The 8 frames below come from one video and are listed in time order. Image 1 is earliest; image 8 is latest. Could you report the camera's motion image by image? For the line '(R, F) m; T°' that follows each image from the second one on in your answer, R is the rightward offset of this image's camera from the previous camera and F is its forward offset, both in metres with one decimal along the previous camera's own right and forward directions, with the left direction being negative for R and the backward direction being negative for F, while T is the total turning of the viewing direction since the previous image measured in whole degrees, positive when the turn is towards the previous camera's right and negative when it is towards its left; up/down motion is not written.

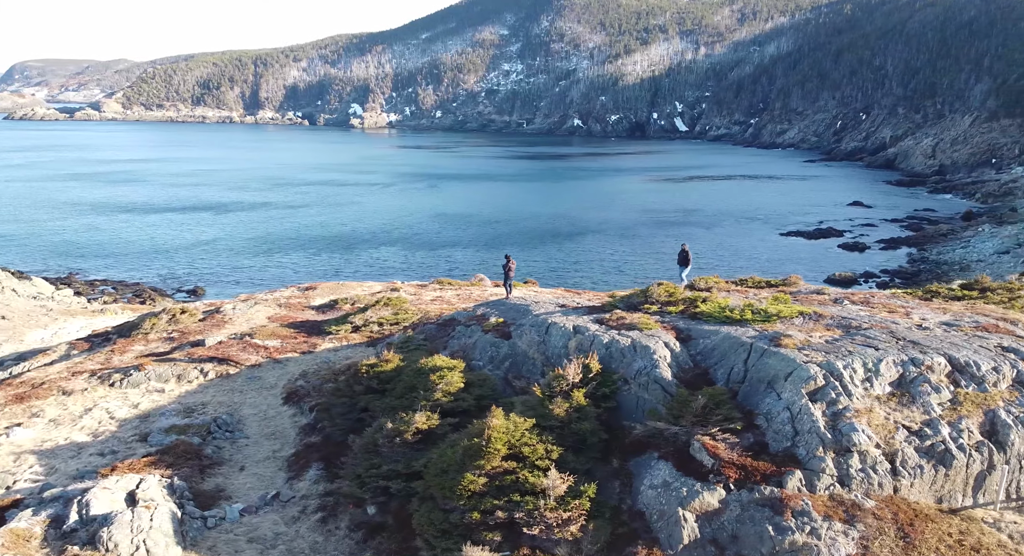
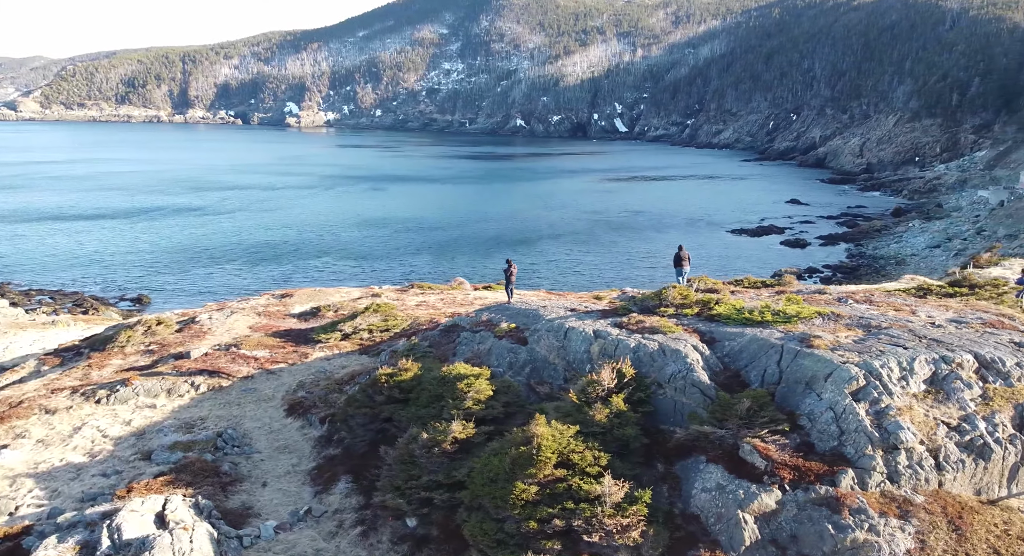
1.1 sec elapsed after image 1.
(-1.6, +0.1) m; +4°
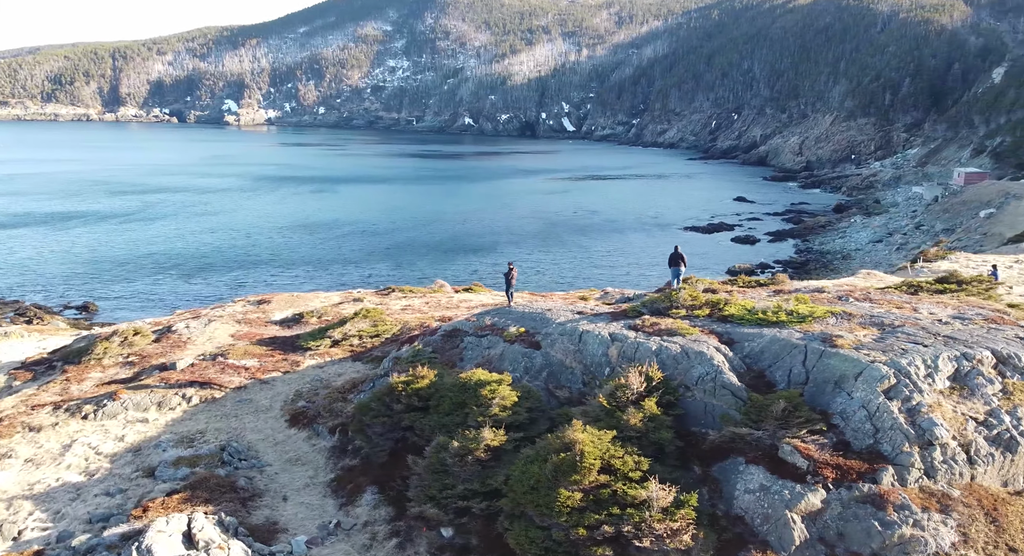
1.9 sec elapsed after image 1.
(-1.4, +0.1) m; +4°
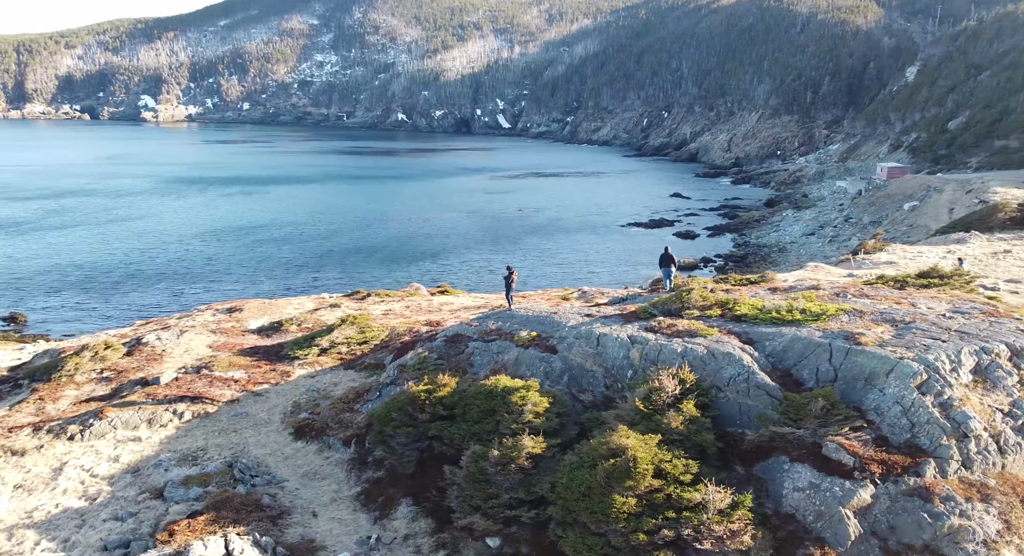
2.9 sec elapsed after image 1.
(-1.7, +0.1) m; +5°
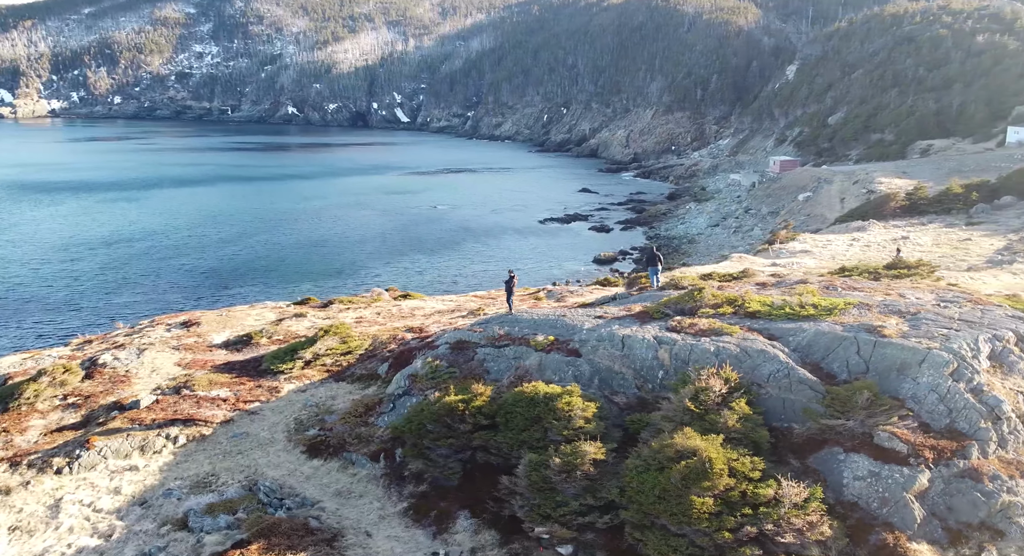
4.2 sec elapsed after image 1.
(-2.6, +0.2) m; +7°
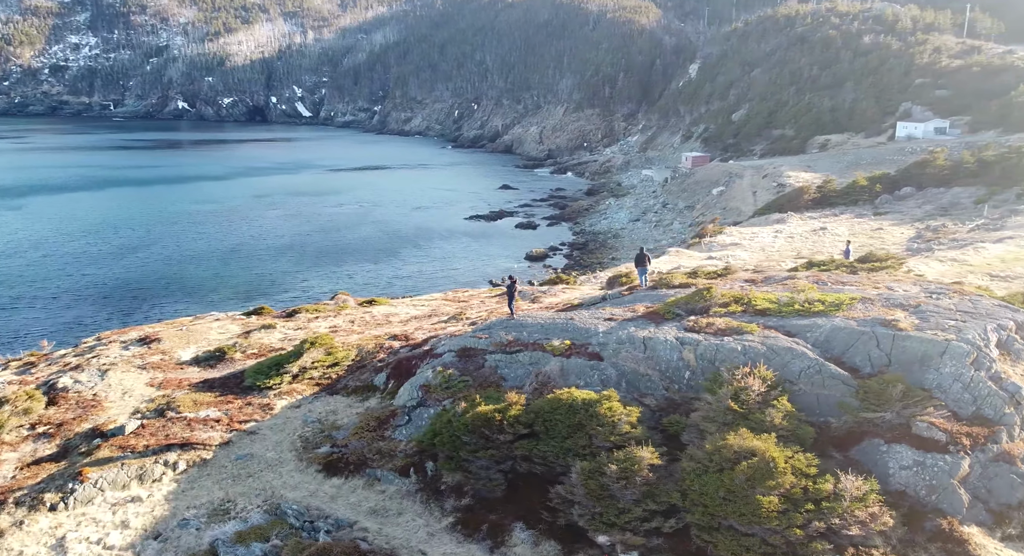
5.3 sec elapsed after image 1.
(-2.4, +0.3) m; +6°
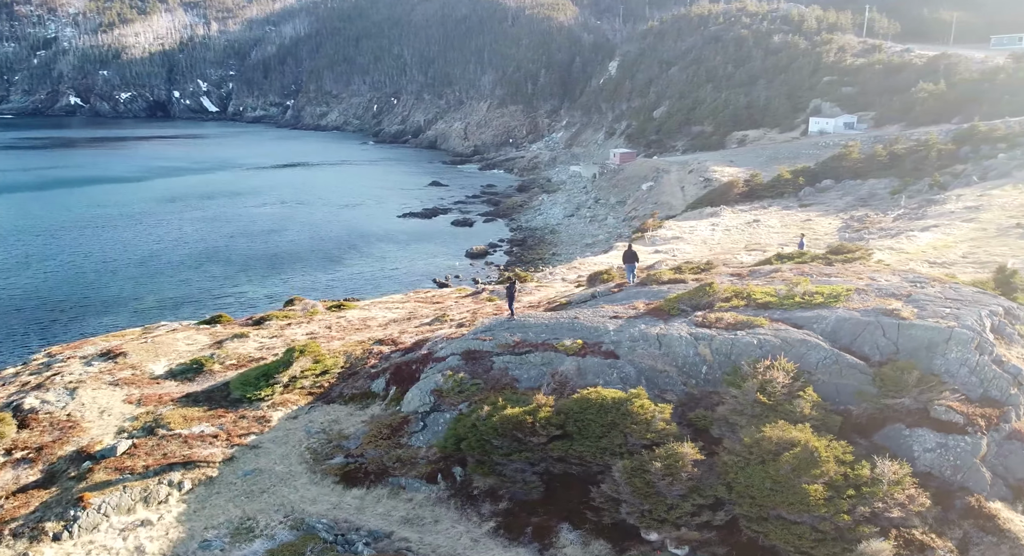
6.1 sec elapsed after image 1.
(-2.0, +0.1) m; +6°
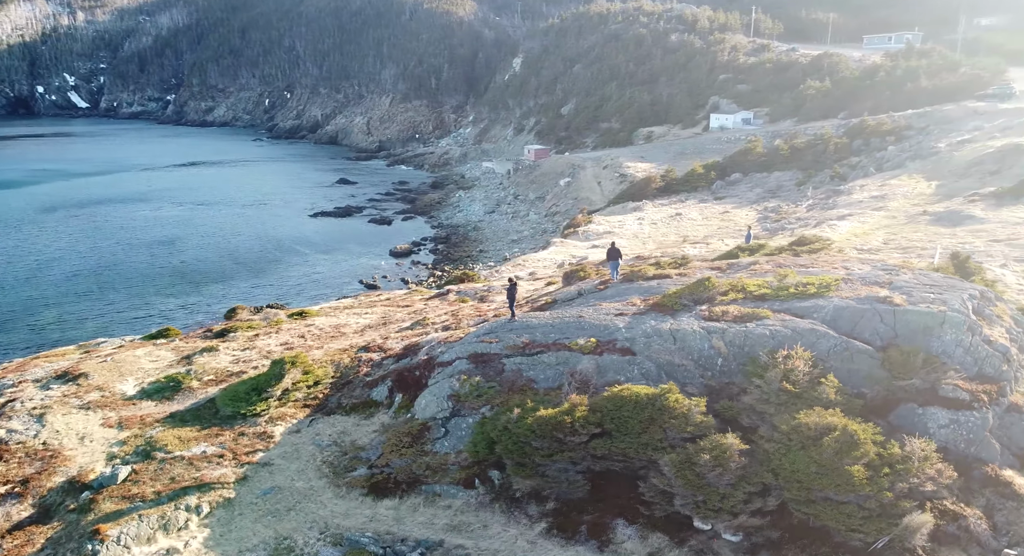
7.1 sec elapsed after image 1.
(-2.5, 0.0) m; +7°
